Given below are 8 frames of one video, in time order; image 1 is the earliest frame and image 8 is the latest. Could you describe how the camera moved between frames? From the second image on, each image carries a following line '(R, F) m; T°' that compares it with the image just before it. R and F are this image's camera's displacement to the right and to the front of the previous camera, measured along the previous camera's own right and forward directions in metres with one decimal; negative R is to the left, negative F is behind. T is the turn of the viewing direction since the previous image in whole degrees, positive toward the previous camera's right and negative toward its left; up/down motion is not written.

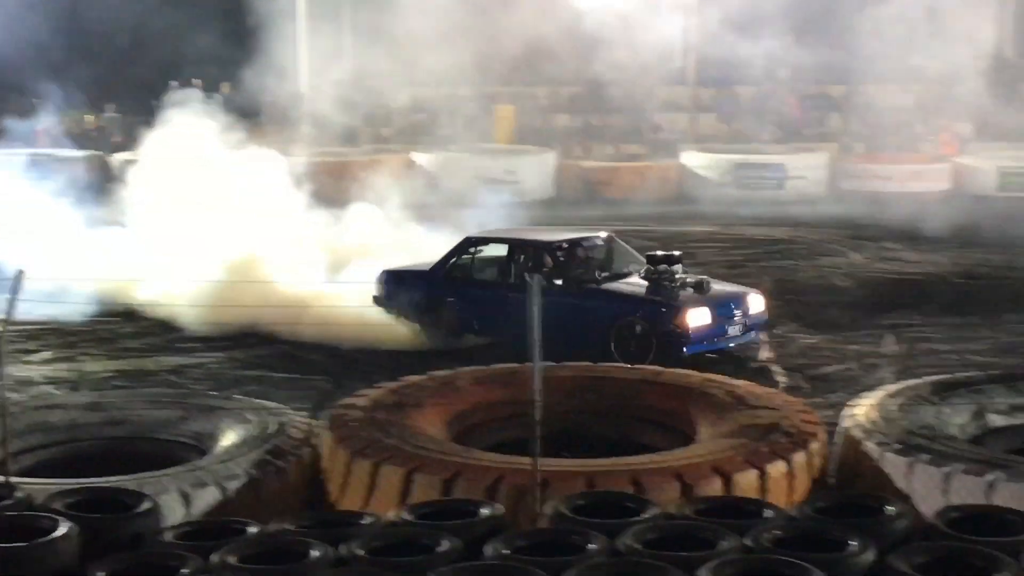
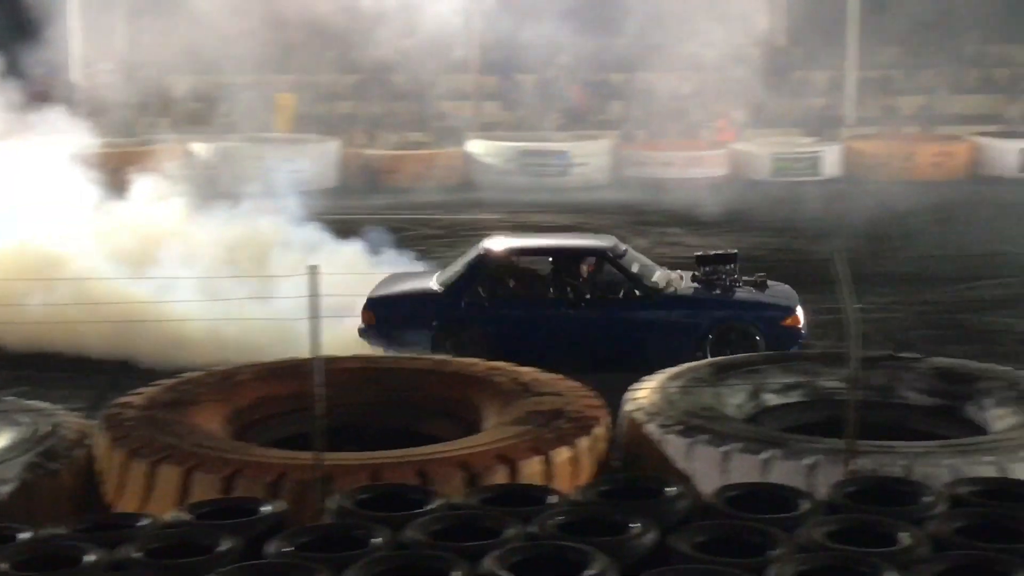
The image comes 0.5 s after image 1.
(0.0, +0.1) m; +10°
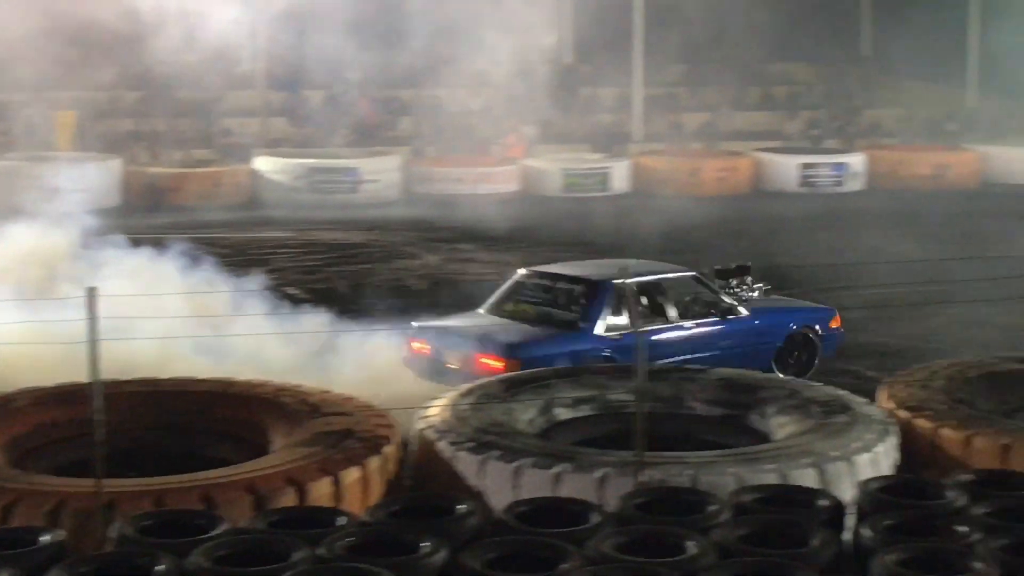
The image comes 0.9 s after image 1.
(+0.2, 0.0) m; +6°
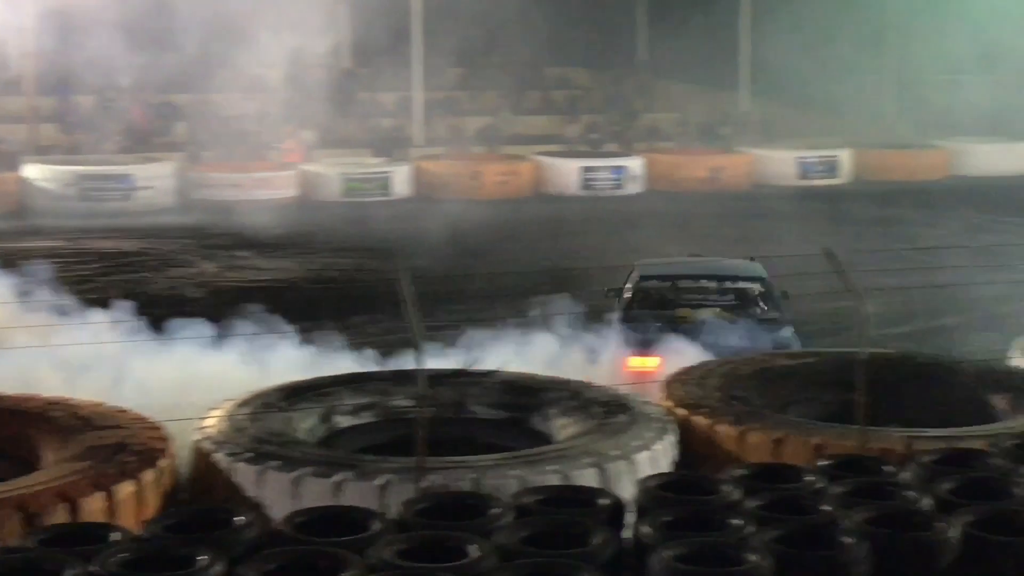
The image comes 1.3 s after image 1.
(+0.3, 0.0) m; +5°
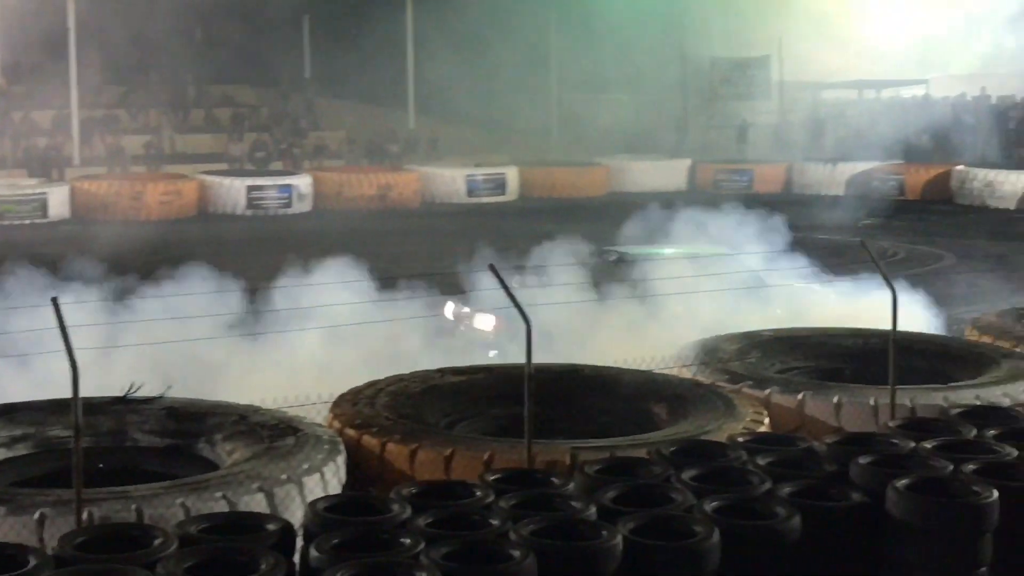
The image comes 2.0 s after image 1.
(+0.5, 0.0) m; +8°
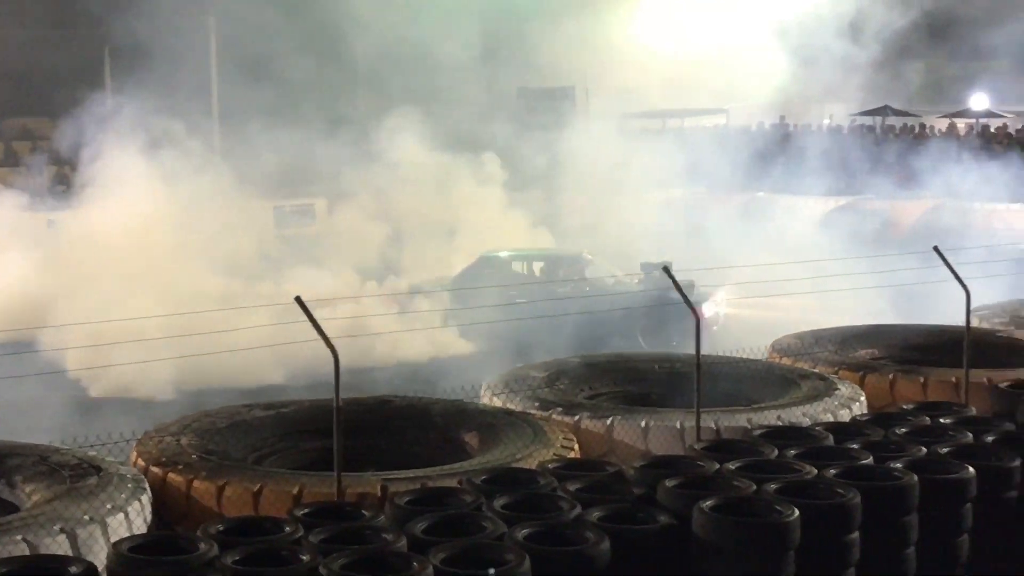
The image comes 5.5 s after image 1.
(+0.3, 0.0) m; +4°
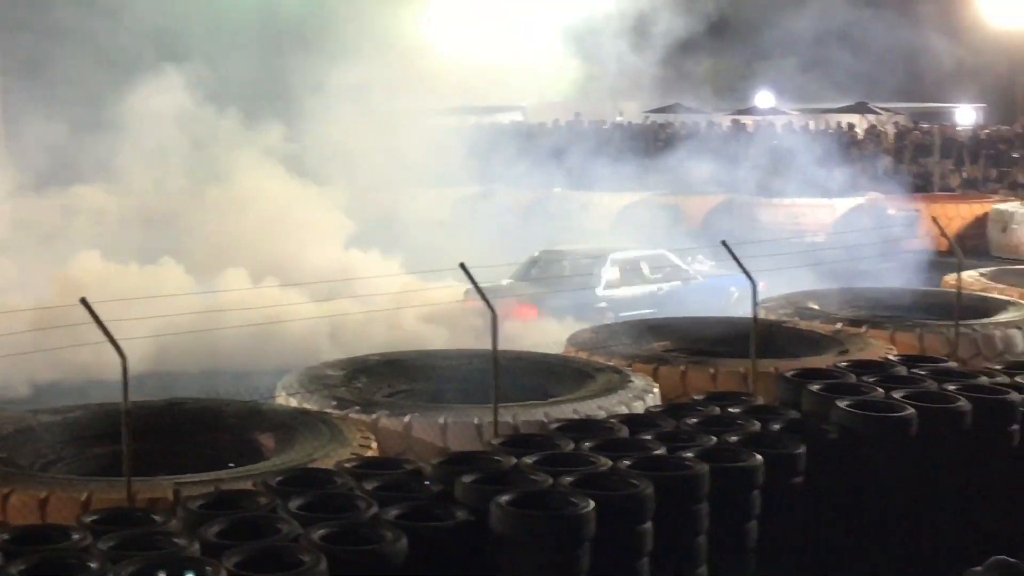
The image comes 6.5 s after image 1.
(+0.3, 0.0) m; +5°
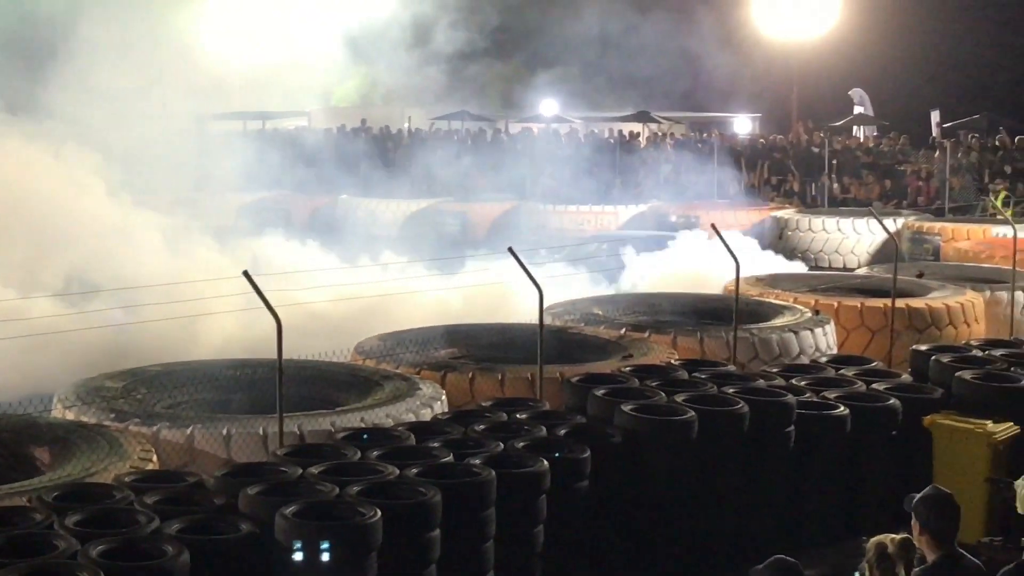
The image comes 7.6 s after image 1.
(+0.4, 0.0) m; +4°
